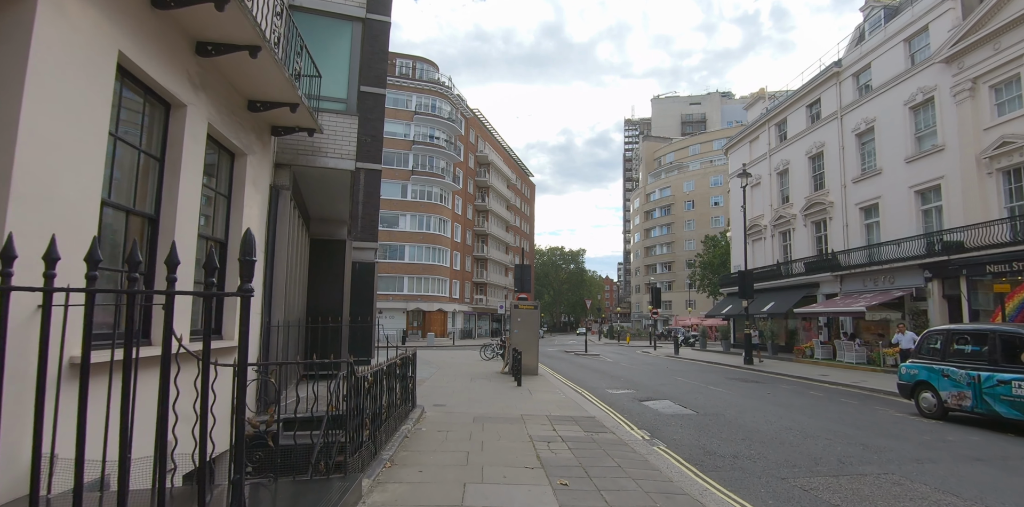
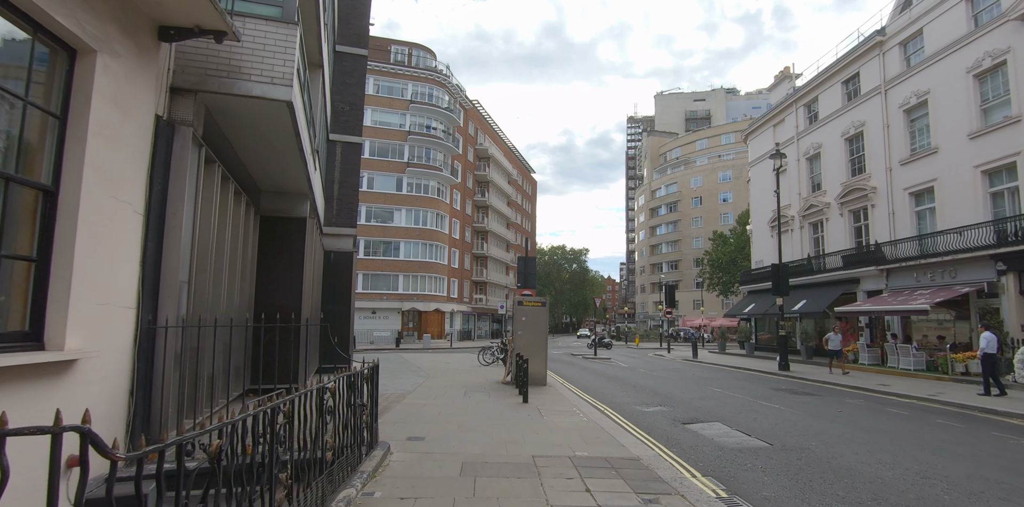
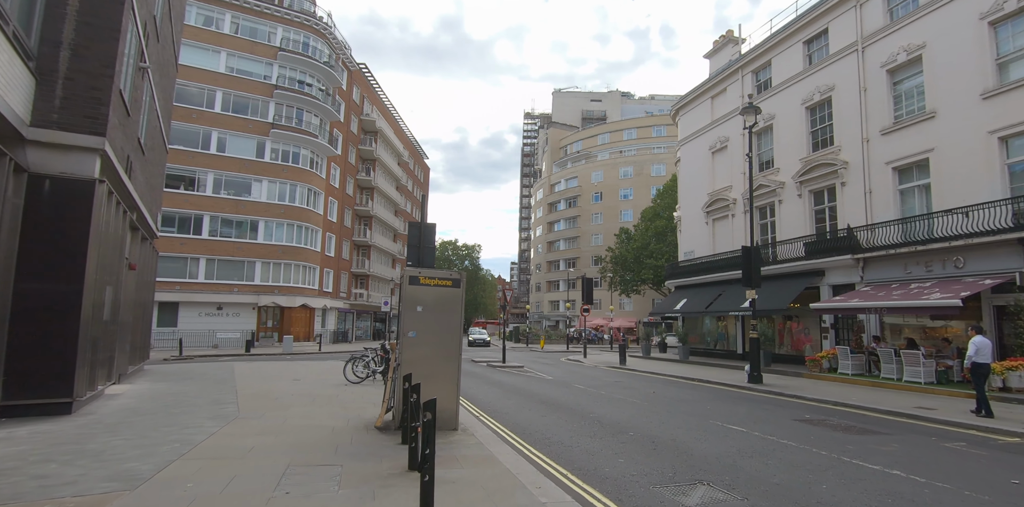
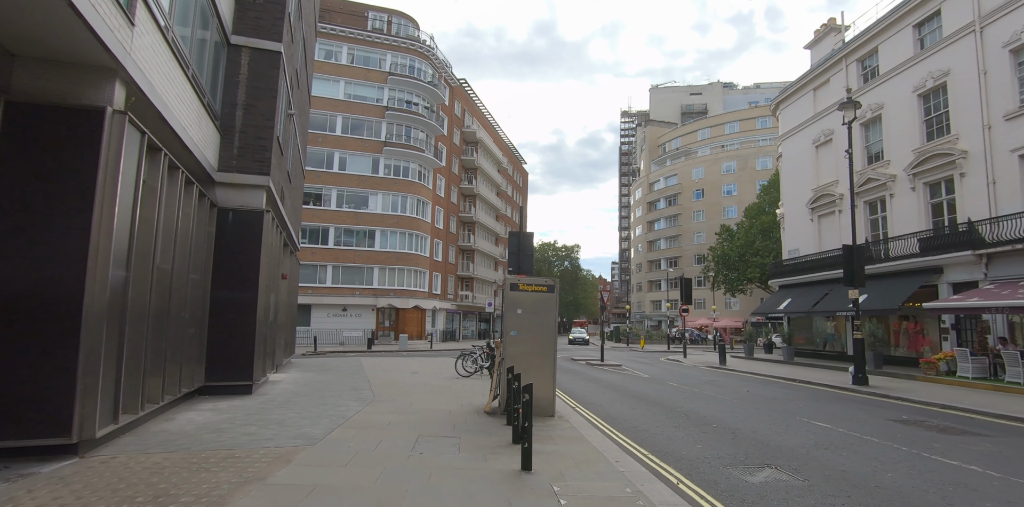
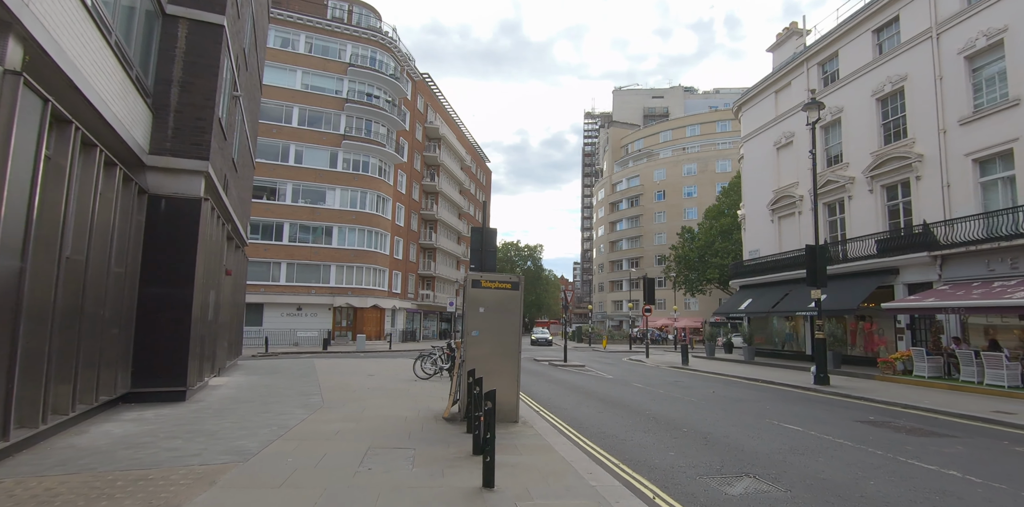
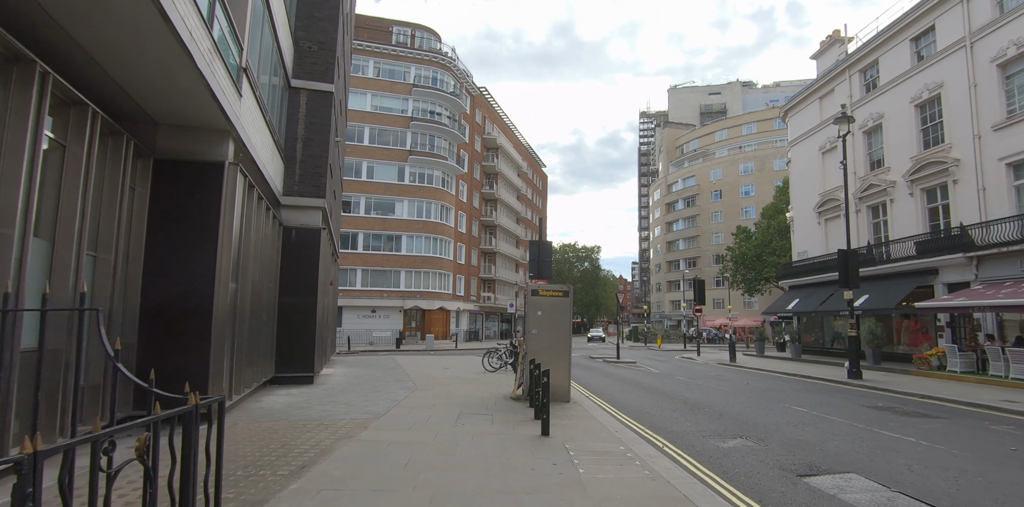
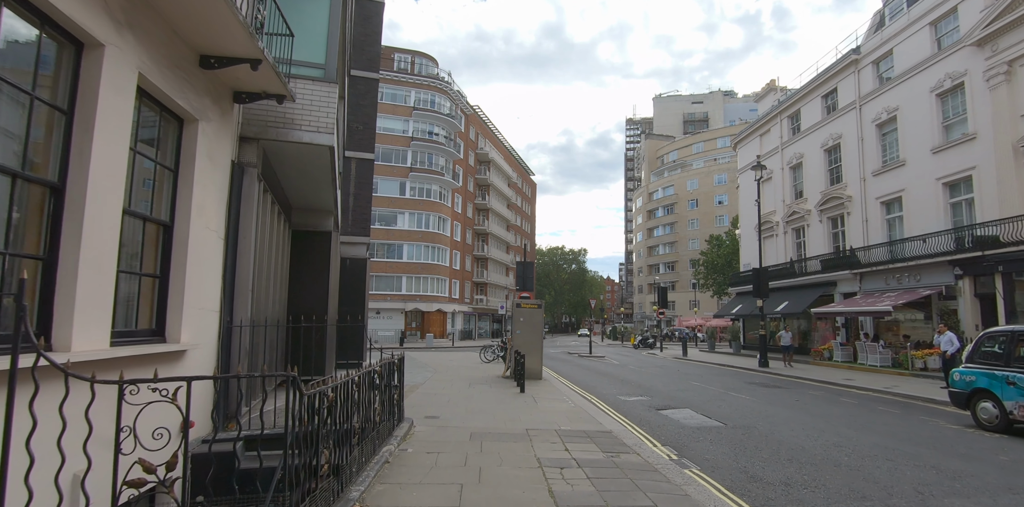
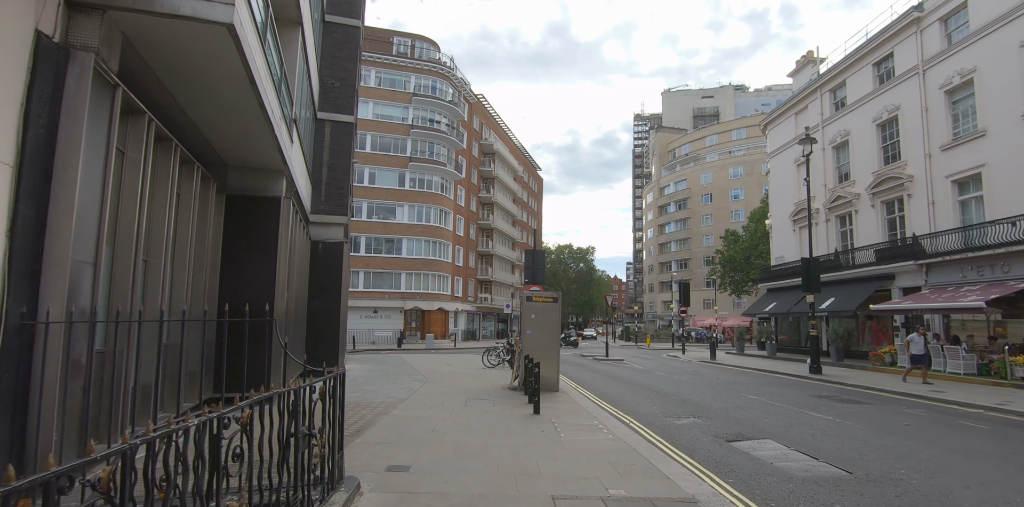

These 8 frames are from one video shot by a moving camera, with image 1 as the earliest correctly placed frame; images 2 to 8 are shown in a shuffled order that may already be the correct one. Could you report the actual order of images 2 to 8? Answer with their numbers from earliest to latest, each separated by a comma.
7, 2, 8, 6, 4, 5, 3
